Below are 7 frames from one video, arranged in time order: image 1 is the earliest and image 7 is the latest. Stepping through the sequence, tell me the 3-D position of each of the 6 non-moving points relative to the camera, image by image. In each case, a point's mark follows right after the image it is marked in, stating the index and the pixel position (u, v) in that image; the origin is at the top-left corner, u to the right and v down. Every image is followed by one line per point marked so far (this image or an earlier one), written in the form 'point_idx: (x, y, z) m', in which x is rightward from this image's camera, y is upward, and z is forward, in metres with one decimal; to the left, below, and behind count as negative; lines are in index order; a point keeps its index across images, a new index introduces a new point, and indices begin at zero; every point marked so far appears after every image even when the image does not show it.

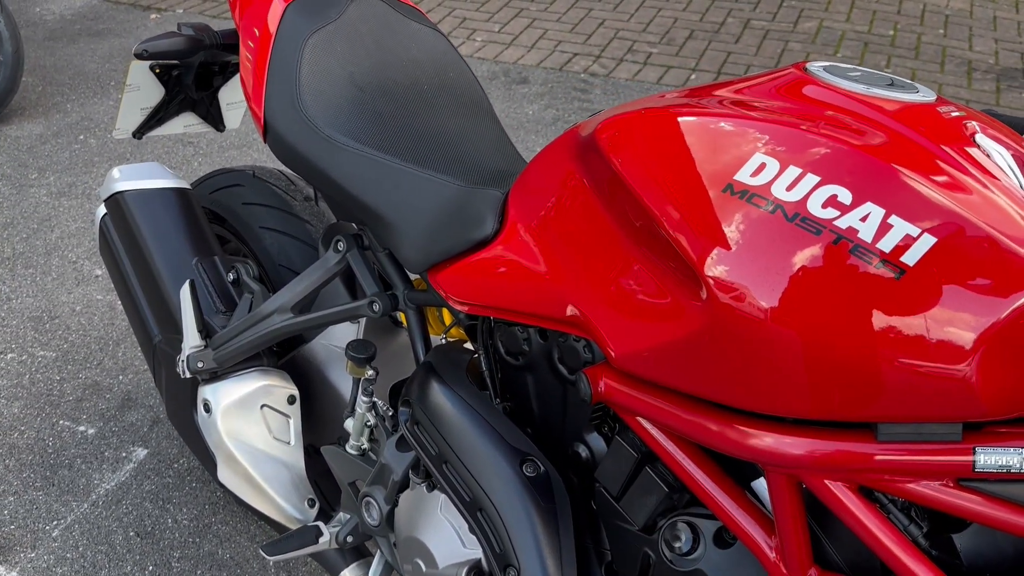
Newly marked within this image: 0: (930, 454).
0: (+0.4, -0.1, +0.8) m
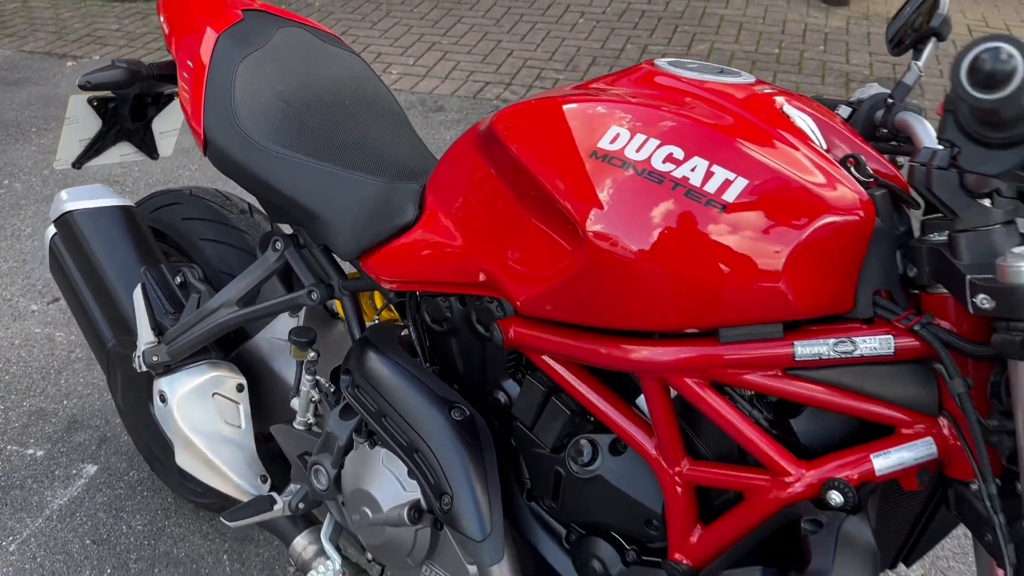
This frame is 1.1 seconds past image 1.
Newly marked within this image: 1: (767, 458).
0: (+0.3, -0.1, +1.0) m
1: (+0.3, -0.2, +1.0) m
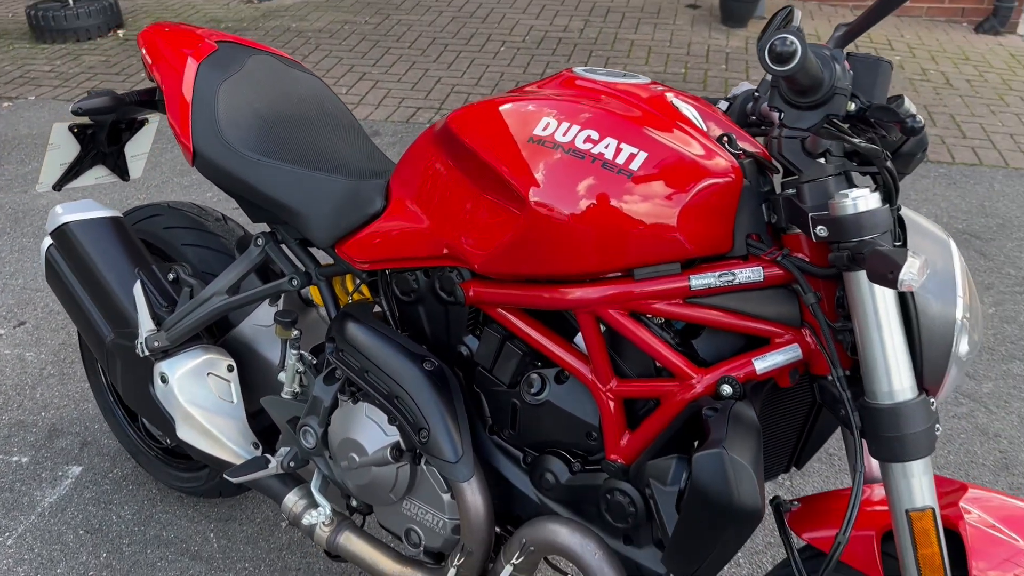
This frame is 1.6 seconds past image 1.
0: (+0.2, 0.0, +1.3) m
1: (+0.2, -0.1, +1.3) m
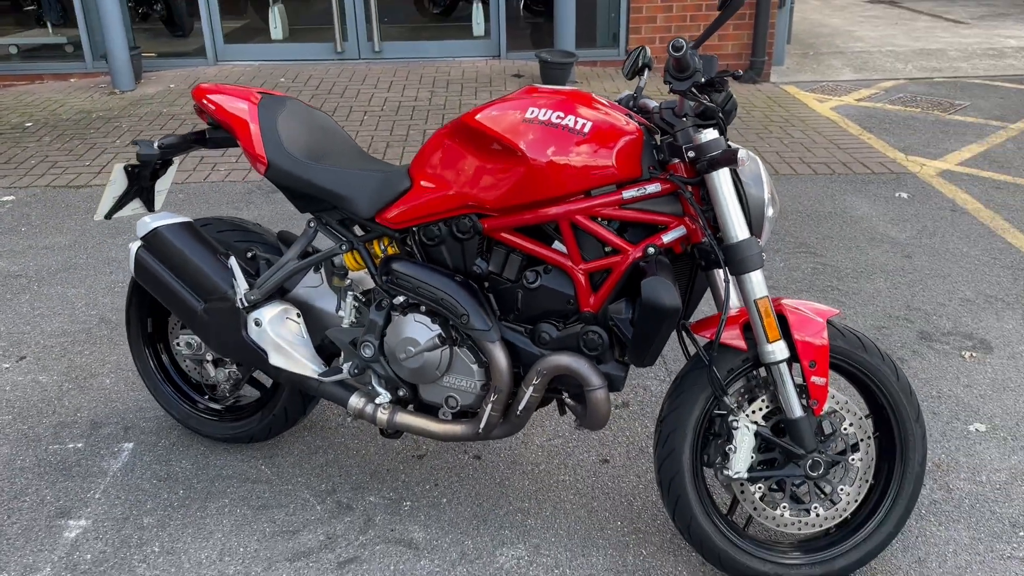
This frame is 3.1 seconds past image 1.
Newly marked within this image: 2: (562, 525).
0: (+0.3, +0.2, +2.3) m
1: (+0.3, +0.1, +2.3) m
2: (+0.2, -0.7, +2.7) m
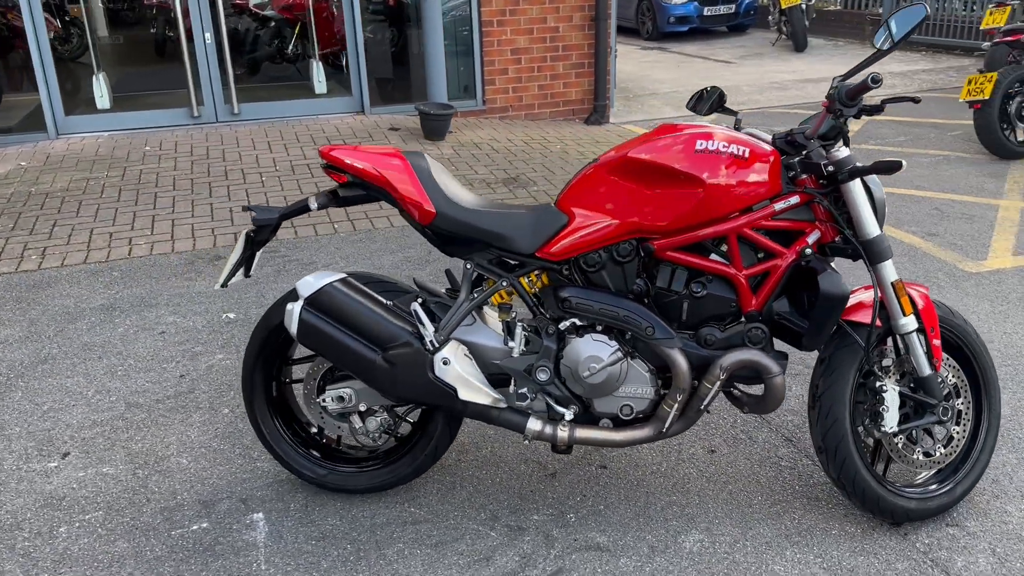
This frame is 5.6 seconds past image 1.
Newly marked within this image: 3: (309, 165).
0: (+0.8, +0.2, +2.7) m
1: (+0.8, +0.1, +2.7) m
2: (+0.7, -0.8, +3.0) m
3: (-1.7, +1.0, +7.2) m
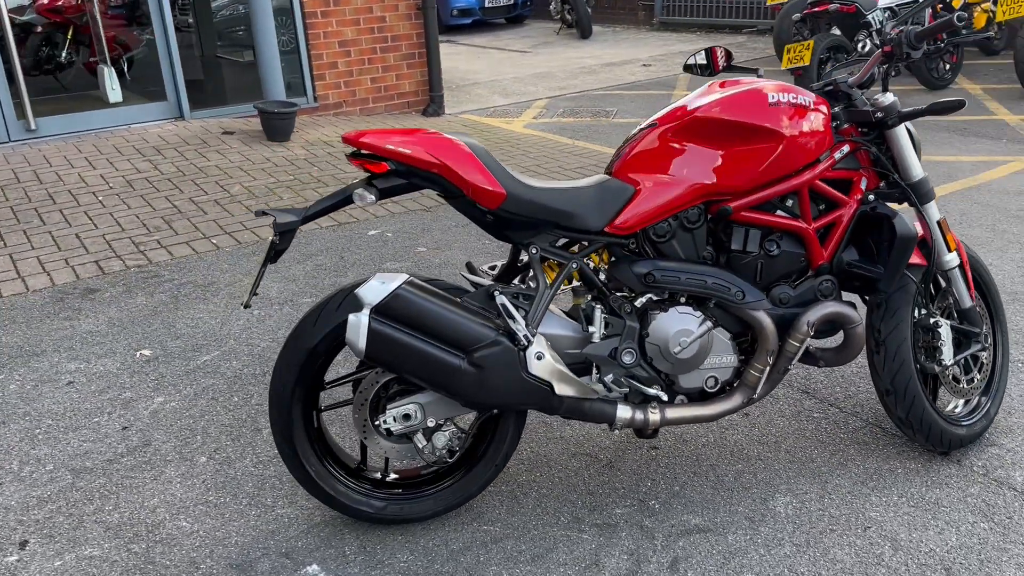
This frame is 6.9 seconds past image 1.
0: (+1.0, +0.4, +2.7) m
1: (+1.0, +0.3, +2.7) m
2: (+0.9, -0.6, +3.0) m
3: (-2.6, +0.8, +6.4) m
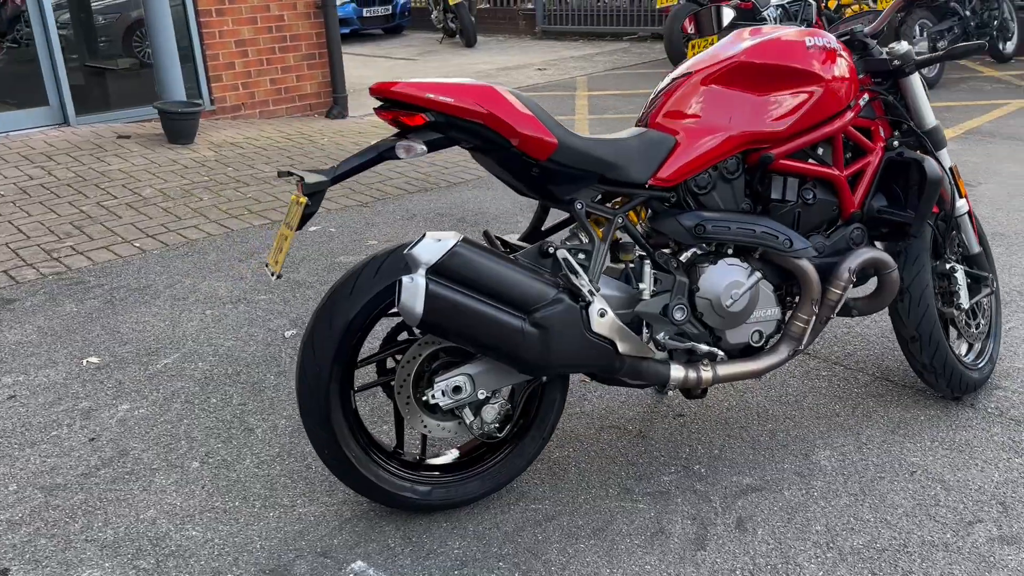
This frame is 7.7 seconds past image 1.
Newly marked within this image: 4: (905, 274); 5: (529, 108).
0: (+1.0, +0.5, +2.7) m
1: (+1.1, +0.4, +2.7) m
2: (+1.0, -0.5, +3.0) m
3: (-3.1, +0.7, +5.8) m
4: (+1.3, 0.0, +2.9) m
5: (0.0, +0.5, +2.4) m
